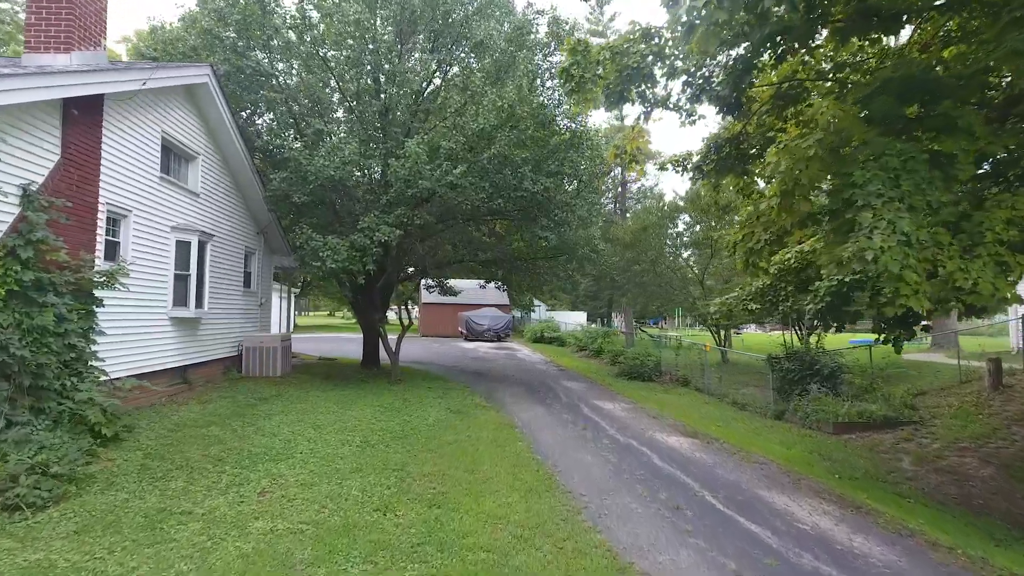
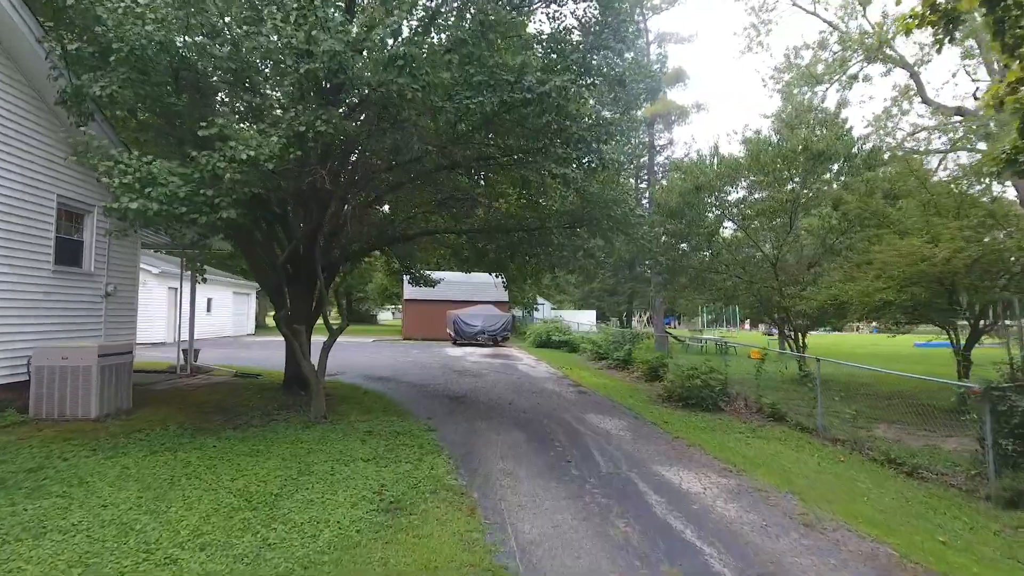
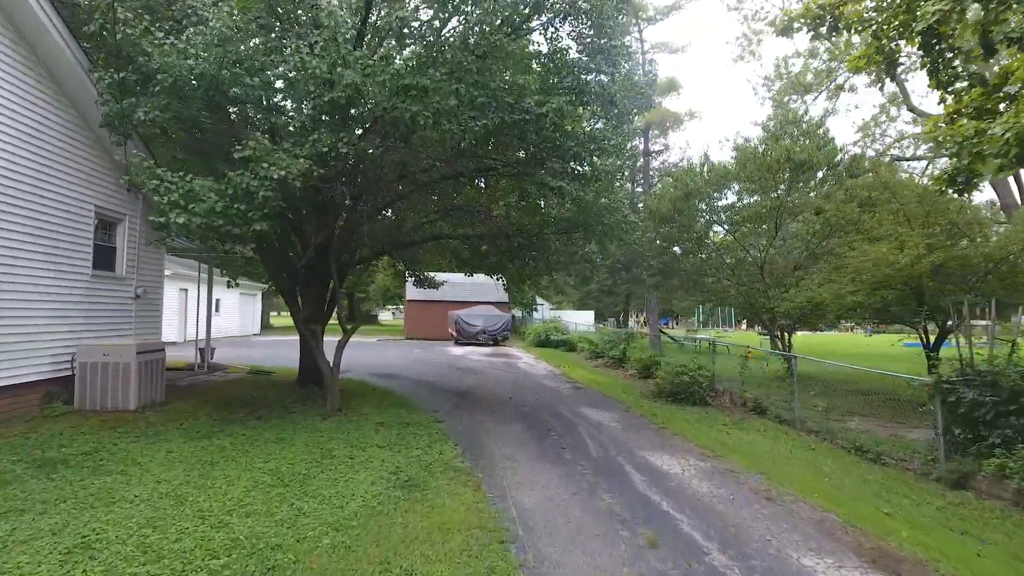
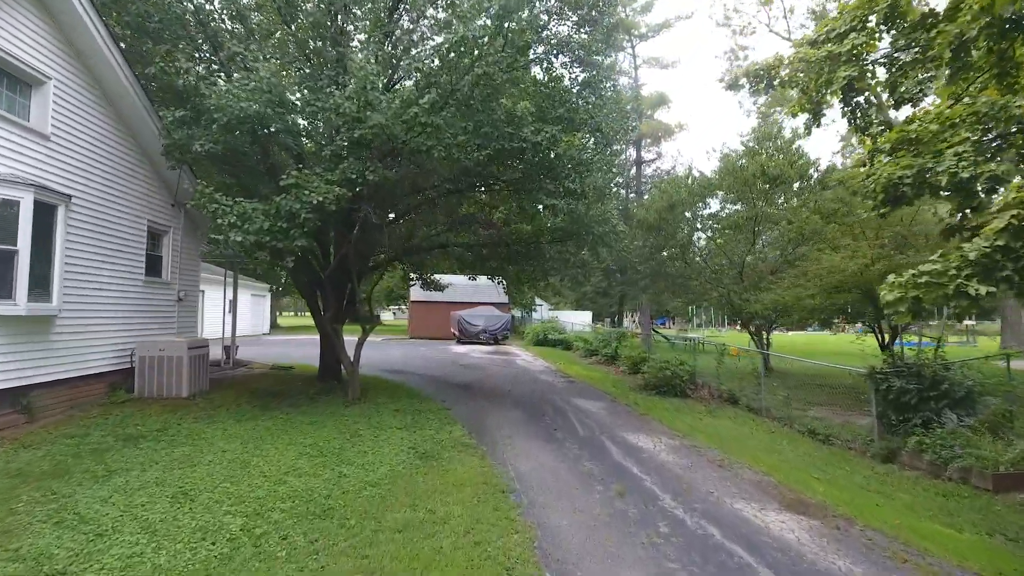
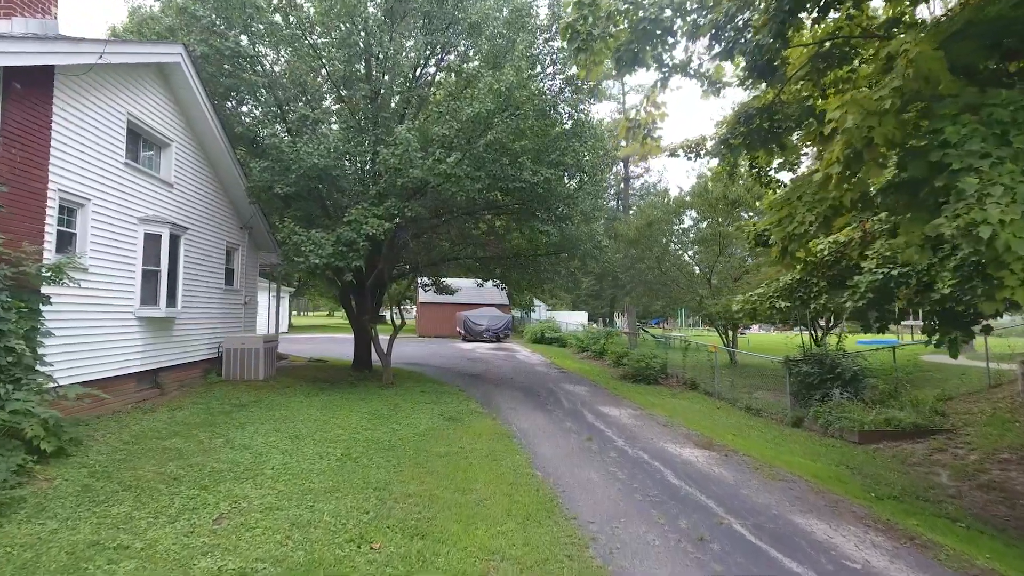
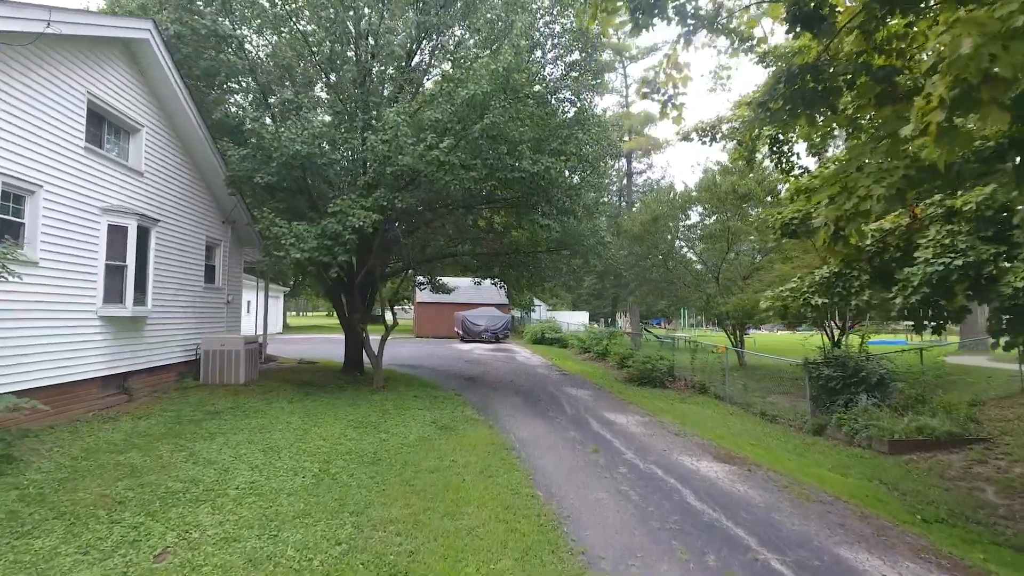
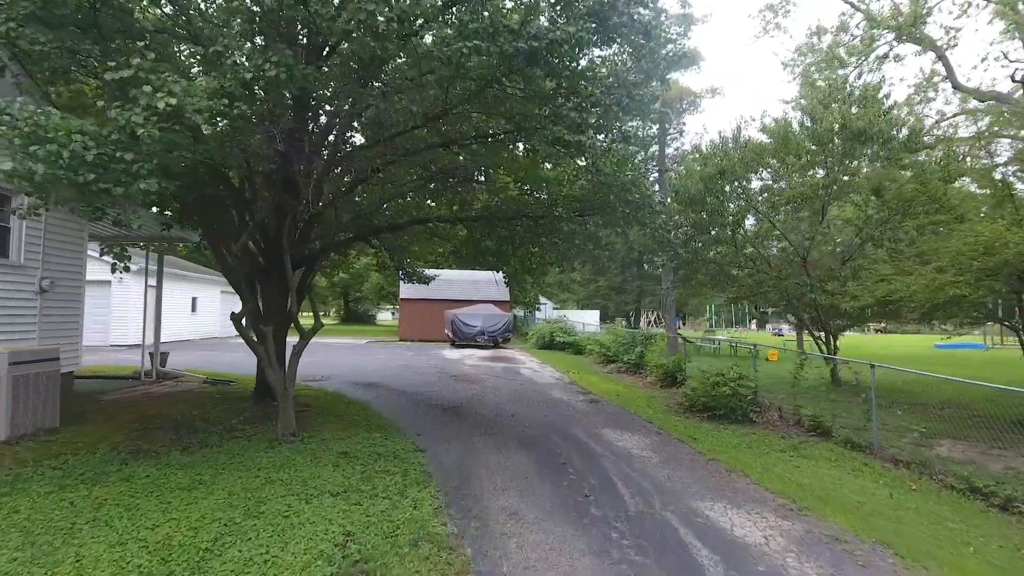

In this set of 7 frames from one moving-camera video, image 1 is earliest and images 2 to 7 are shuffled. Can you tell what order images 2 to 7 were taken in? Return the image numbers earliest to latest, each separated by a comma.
5, 6, 4, 3, 2, 7
